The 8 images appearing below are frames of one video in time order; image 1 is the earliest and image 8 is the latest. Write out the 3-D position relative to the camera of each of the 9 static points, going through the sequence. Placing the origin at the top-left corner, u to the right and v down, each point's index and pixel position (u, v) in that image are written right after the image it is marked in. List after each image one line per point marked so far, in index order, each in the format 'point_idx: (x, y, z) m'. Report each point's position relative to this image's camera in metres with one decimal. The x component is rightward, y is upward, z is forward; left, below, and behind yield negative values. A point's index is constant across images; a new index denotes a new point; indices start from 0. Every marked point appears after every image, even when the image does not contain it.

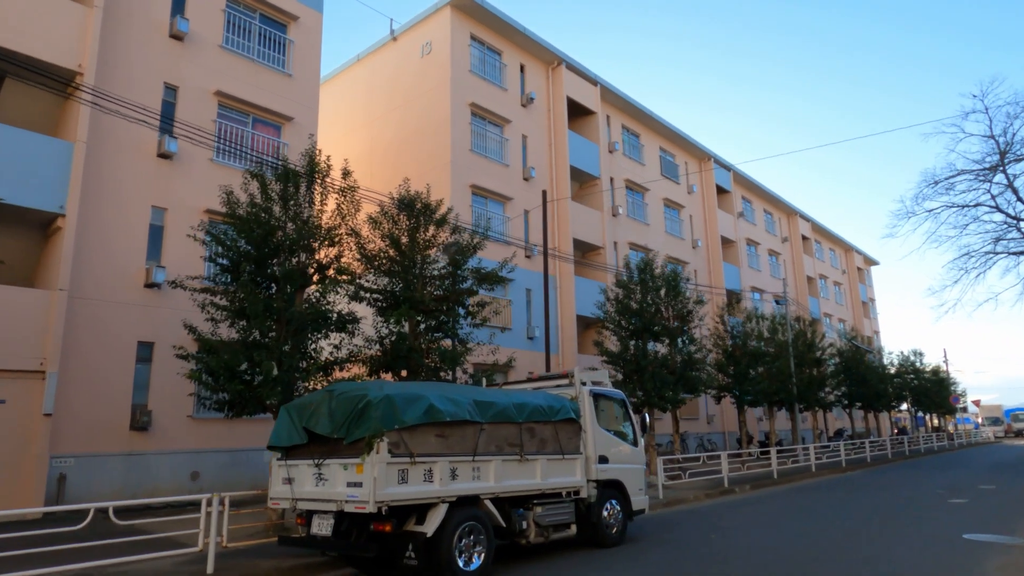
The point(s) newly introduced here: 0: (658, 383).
0: (+3.9, -2.6, +17.8) m
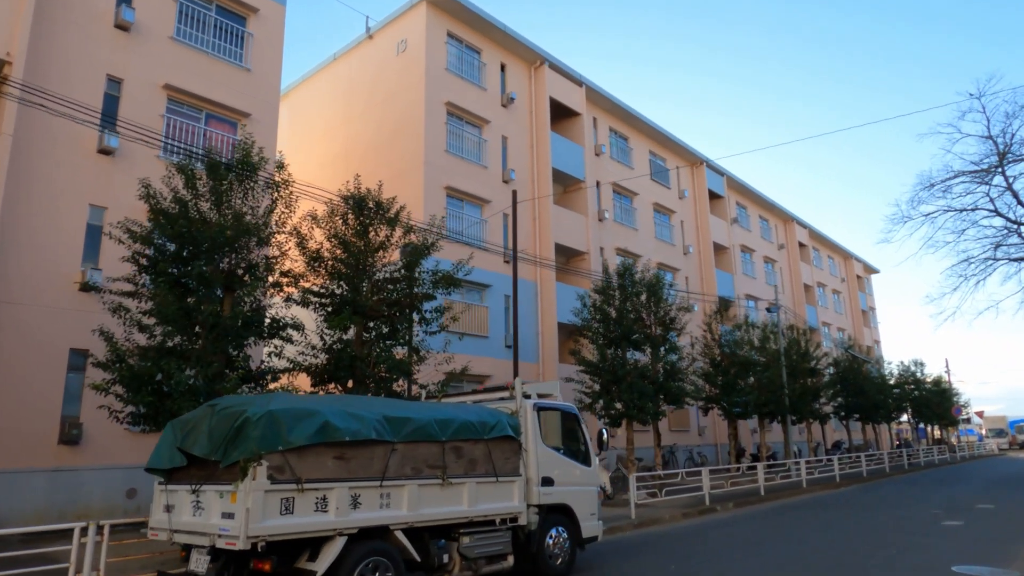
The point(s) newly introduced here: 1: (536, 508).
0: (+3.2, -2.7, +16.9) m
1: (+0.3, -2.5, +7.6) m
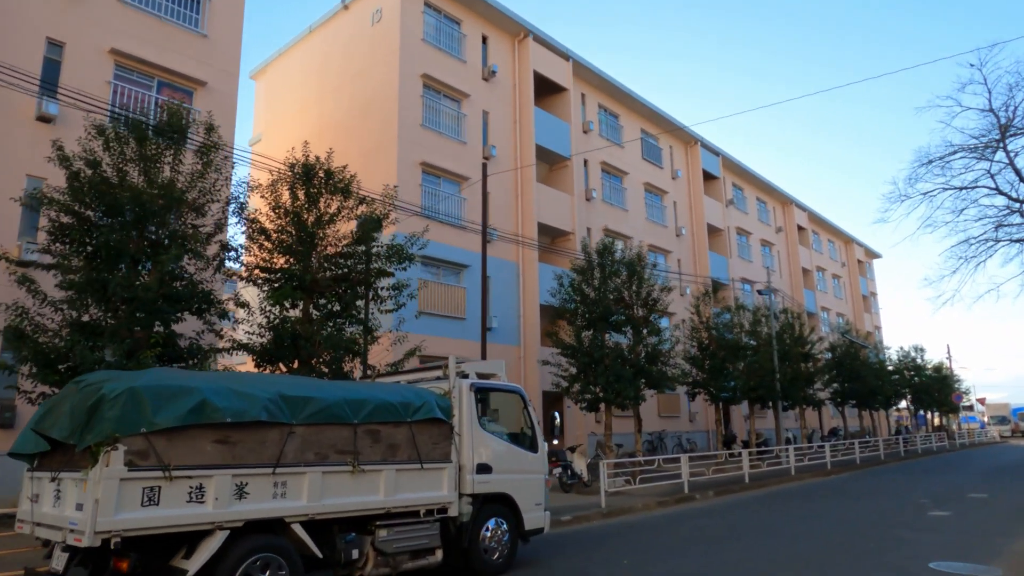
0: (+2.5, -2.2, +16.2) m
1: (-0.4, -2.2, +6.9) m
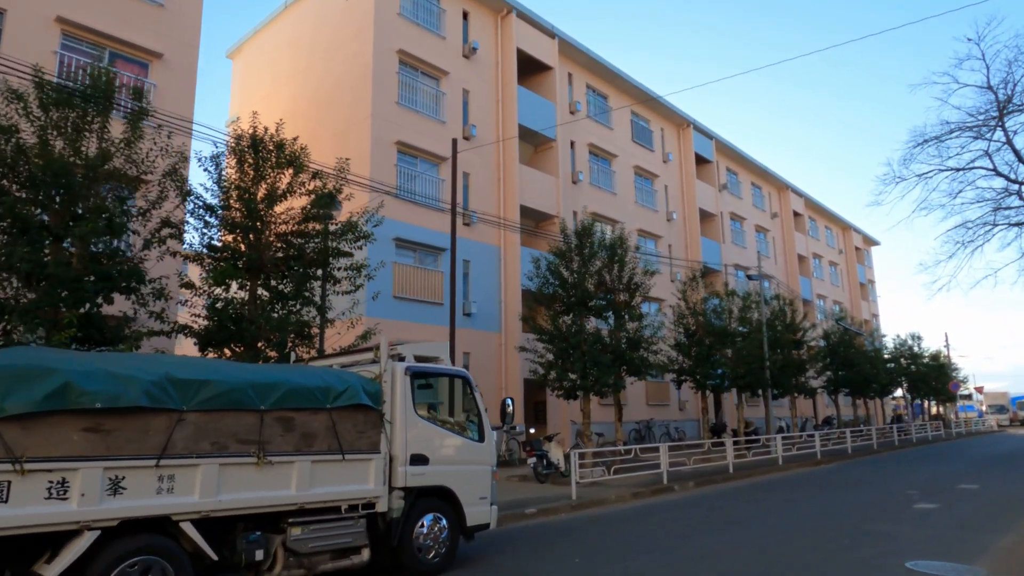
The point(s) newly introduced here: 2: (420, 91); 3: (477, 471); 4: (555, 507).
0: (+1.9, -1.8, +15.6) m
1: (-1.1, -2.0, +6.3) m
2: (-2.7, +5.9, +19.7) m
3: (-0.4, -2.0, +7.0) m
4: (+0.7, -3.7, +11.1) m
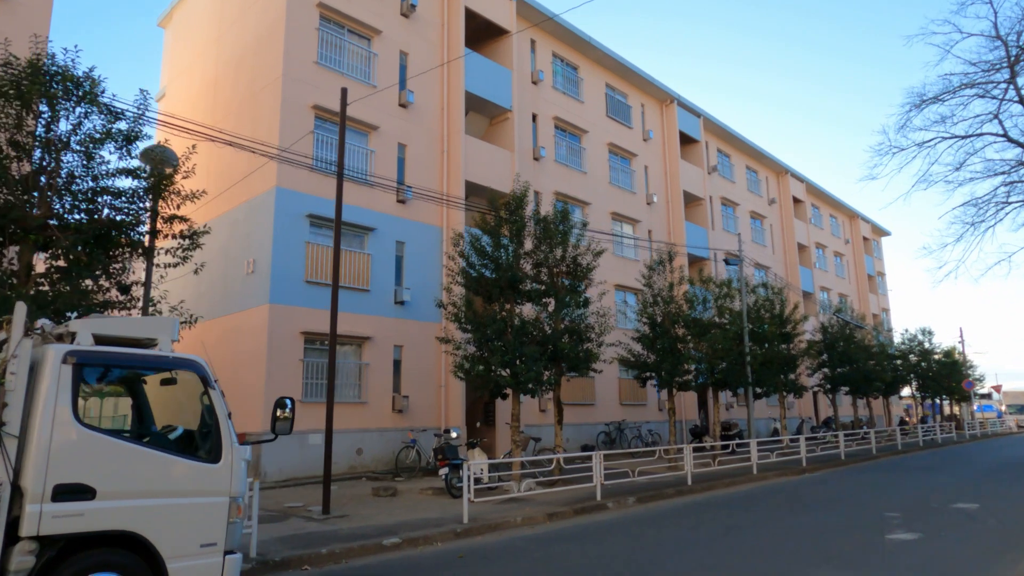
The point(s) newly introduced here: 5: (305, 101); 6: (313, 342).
0: (+0.2, -1.4, +13.3) m
1: (-3.0, -1.6, +4.1) m
2: (-4.3, +6.3, +17.4) m
3: (-2.3, -1.6, +4.8) m
4: (-1.1, -3.3, +8.9) m
5: (-5.1, +4.6, +16.2) m
6: (-4.7, -1.3, +15.7) m
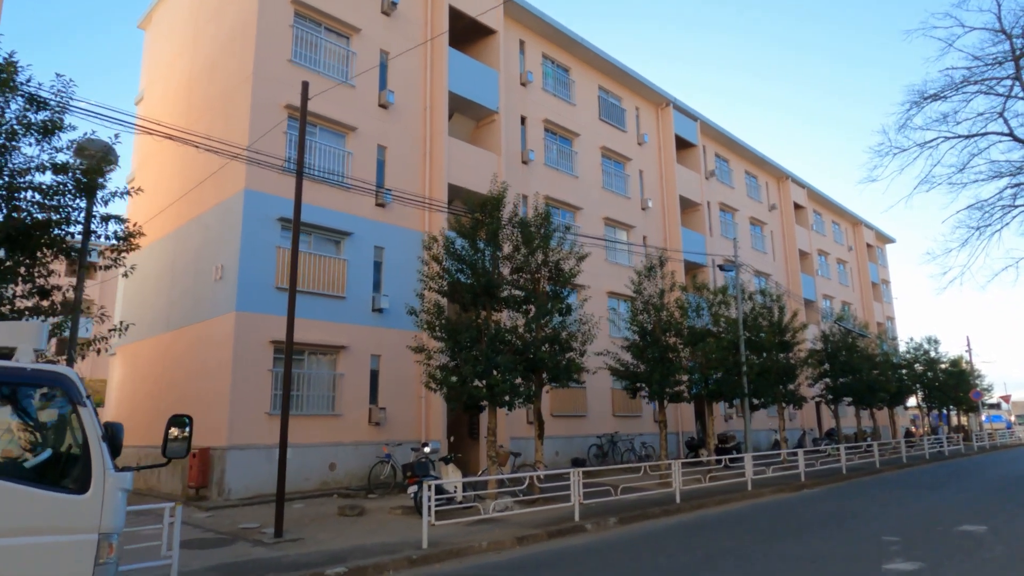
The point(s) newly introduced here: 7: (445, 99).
0: (-0.3, -1.5, +12.5) m
1: (-3.5, -1.6, +3.4) m
2: (-4.8, +6.1, +16.8) m
3: (-2.8, -1.6, +4.1) m
4: (-1.6, -3.4, +8.1) m
5: (-5.5, +4.4, +15.6) m
6: (-5.2, -1.4, +14.9) m
7: (-1.9, +5.3, +18.6) m
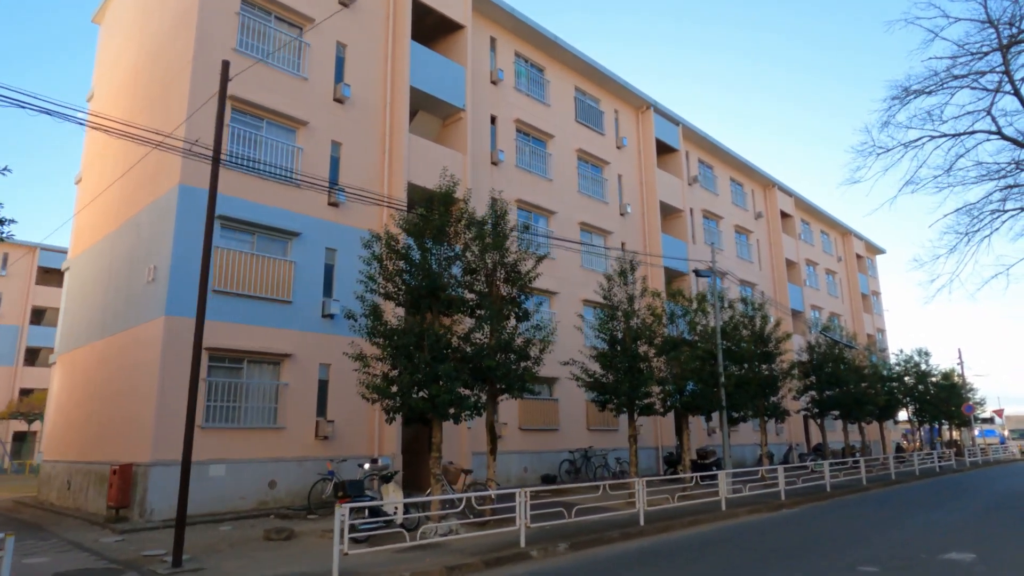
0: (-1.2, -1.6, +11.5) m
1: (-4.4, -1.4, +2.3) m
2: (-5.7, +6.0, +15.9) m
3: (-3.7, -1.4, +3.0) m
4: (-2.5, -3.3, +7.0) m
5: (-6.4, +4.4, +14.6) m
6: (-6.1, -1.5, +13.8) m
7: (-2.9, +5.2, +17.7) m
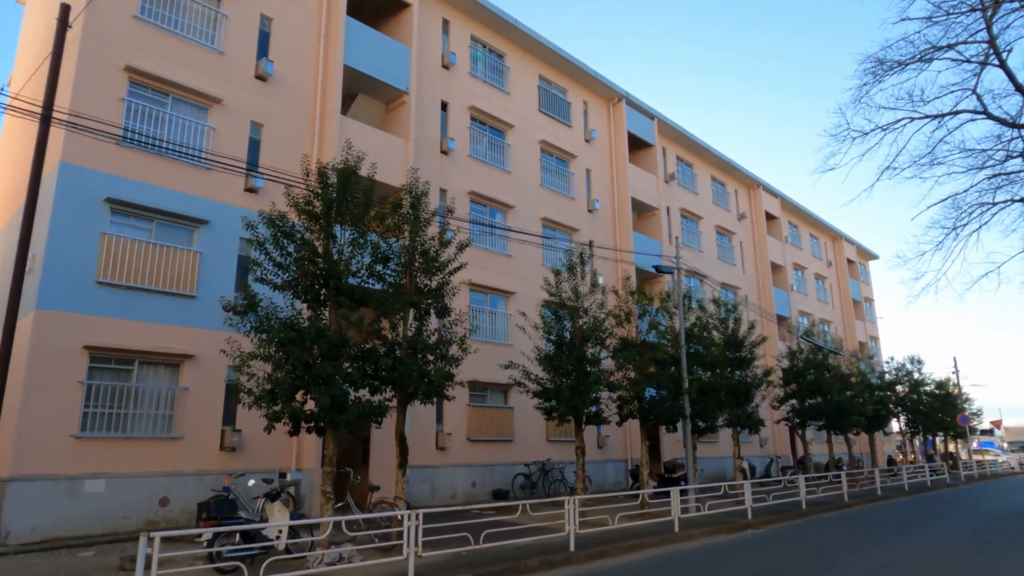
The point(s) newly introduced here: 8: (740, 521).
0: (-2.6, -1.4, +9.9) m
1: (-5.8, -1.1, +0.7) m
2: (-7.1, +6.1, +14.5) m
3: (-5.1, -1.1, +1.4) m
4: (-3.9, -3.0, +5.4) m
5: (-7.9, +4.5, +13.1) m
6: (-7.5, -1.3, +12.3) m
7: (-4.3, +5.3, +16.2) m
8: (+5.0, -5.1, +14.5) m
